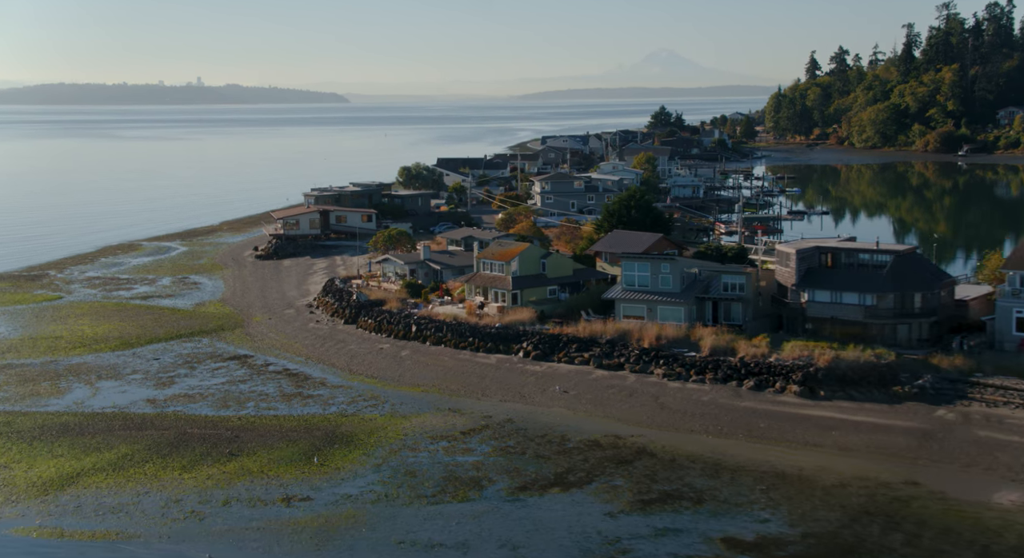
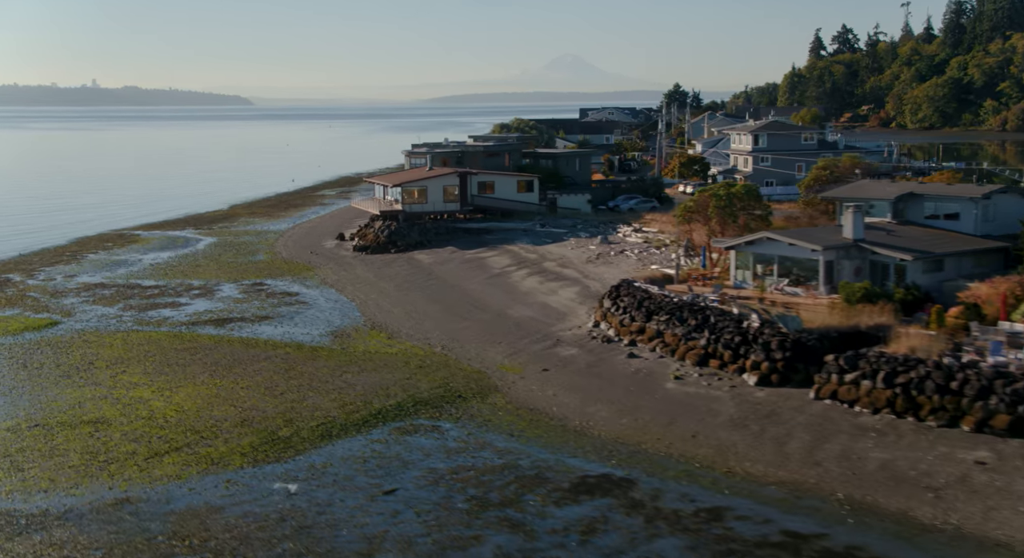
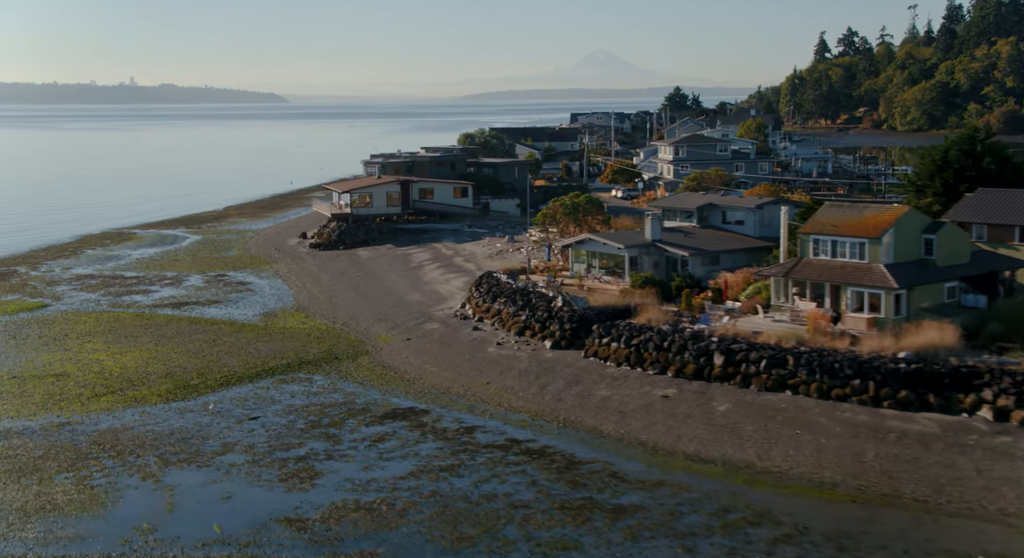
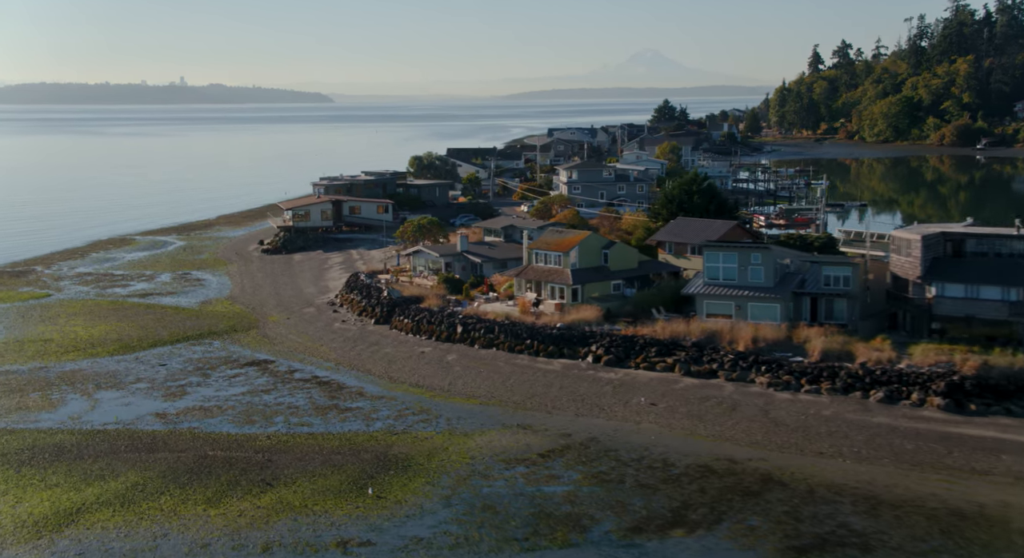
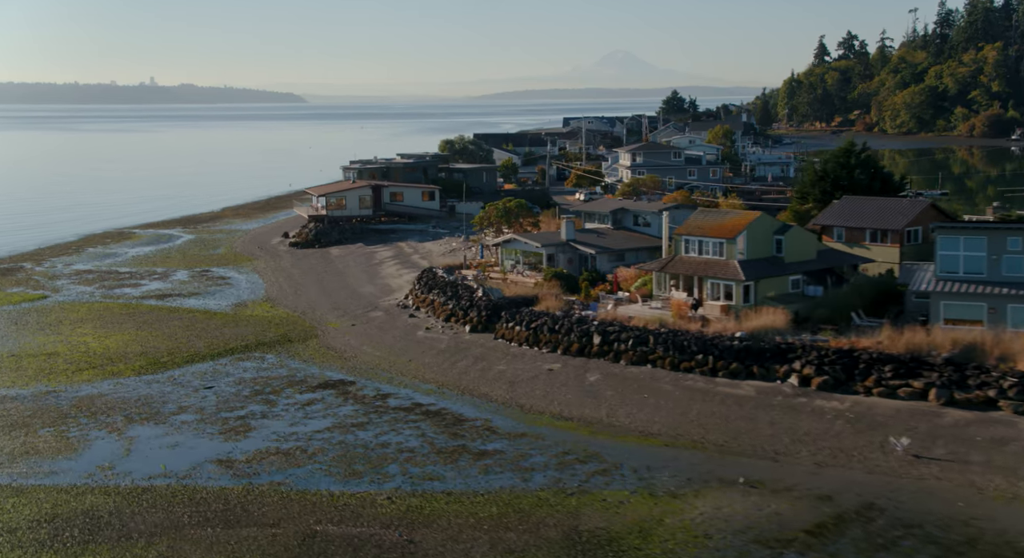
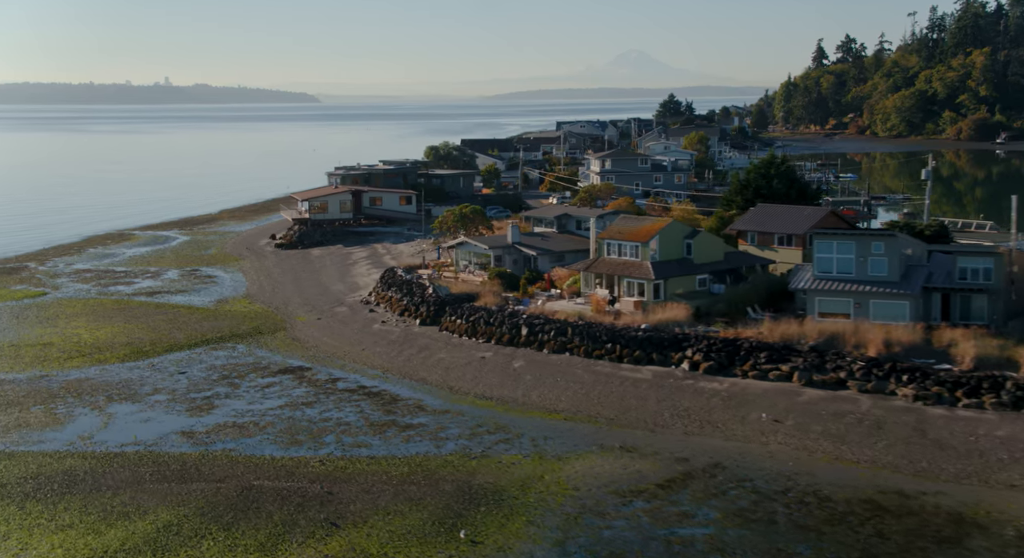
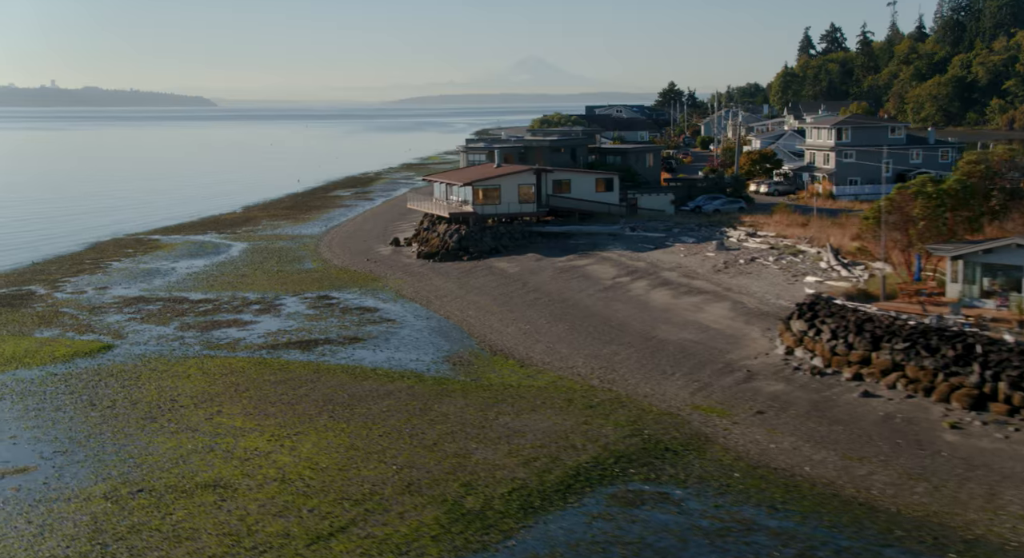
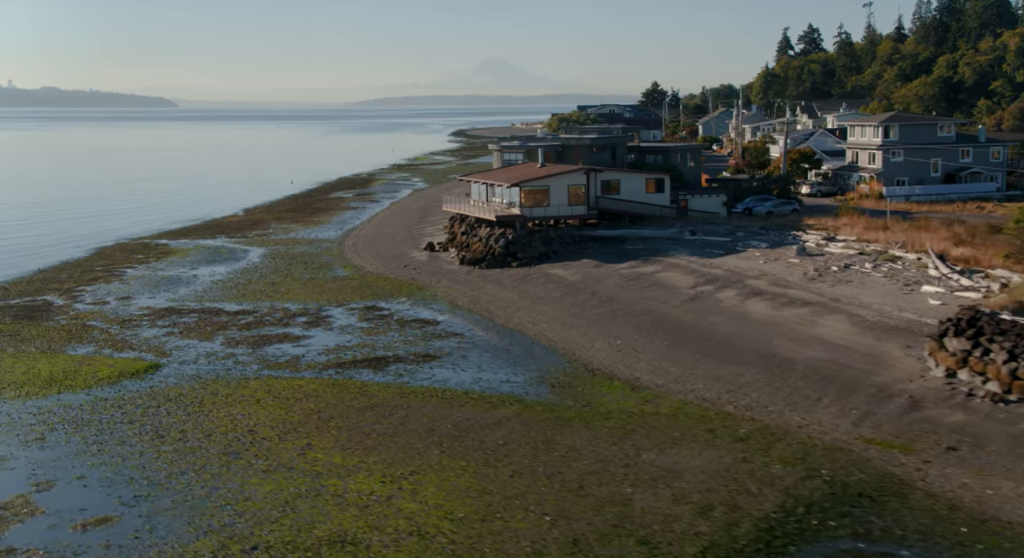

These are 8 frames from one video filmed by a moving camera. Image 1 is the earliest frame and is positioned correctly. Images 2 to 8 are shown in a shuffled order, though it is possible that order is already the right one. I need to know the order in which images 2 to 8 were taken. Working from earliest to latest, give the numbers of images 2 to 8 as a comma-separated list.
4, 6, 5, 3, 2, 7, 8
